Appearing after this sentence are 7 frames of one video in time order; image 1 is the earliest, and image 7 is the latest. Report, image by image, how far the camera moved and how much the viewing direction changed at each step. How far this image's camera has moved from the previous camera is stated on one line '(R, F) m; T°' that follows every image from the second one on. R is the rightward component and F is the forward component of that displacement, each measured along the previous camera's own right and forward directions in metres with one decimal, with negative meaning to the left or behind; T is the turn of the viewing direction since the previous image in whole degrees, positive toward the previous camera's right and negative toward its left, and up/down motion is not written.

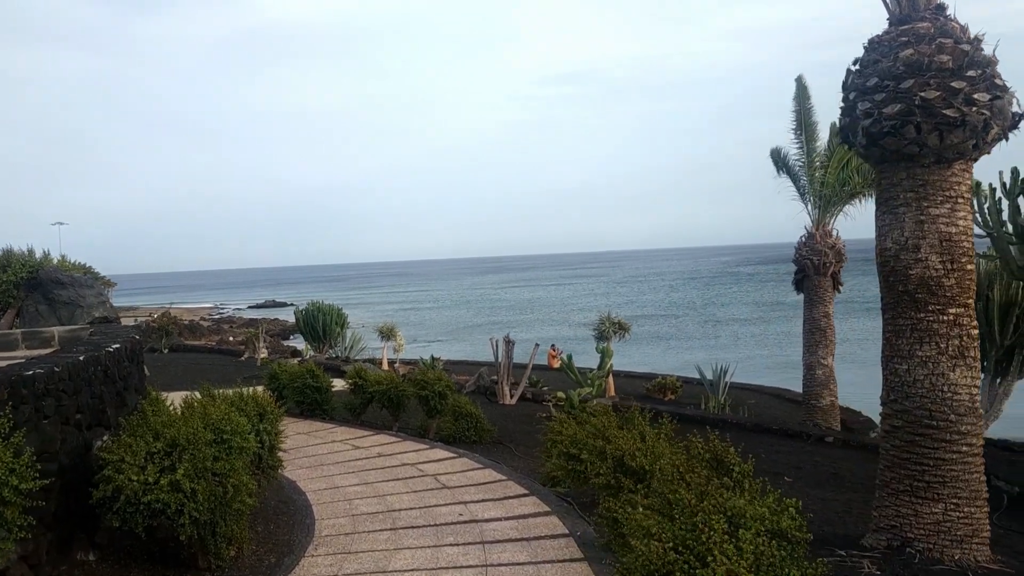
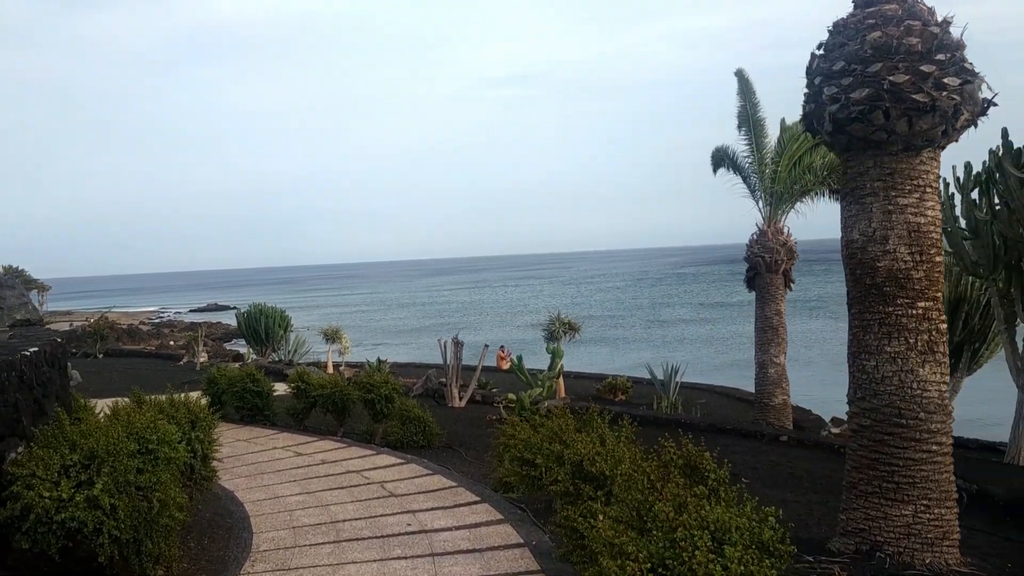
(0.0, +0.4) m; +4°
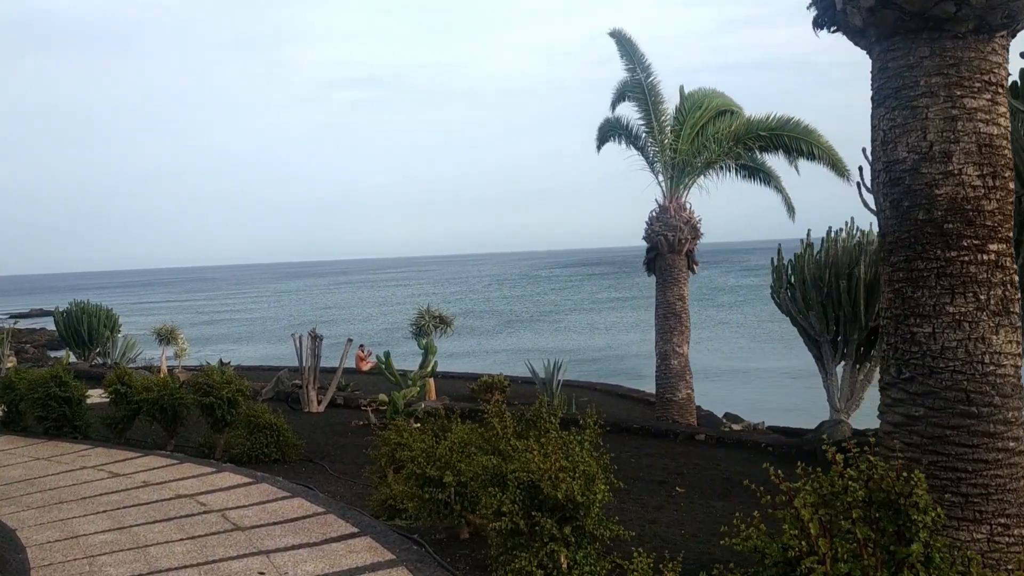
(-0.3, +1.9) m; +11°
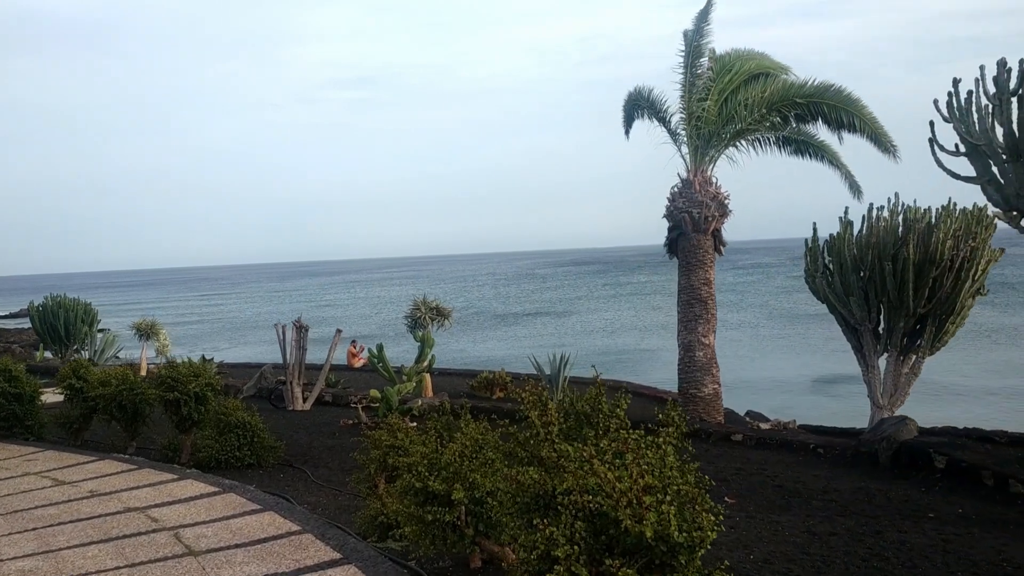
(-0.2, +1.2) m; 0°
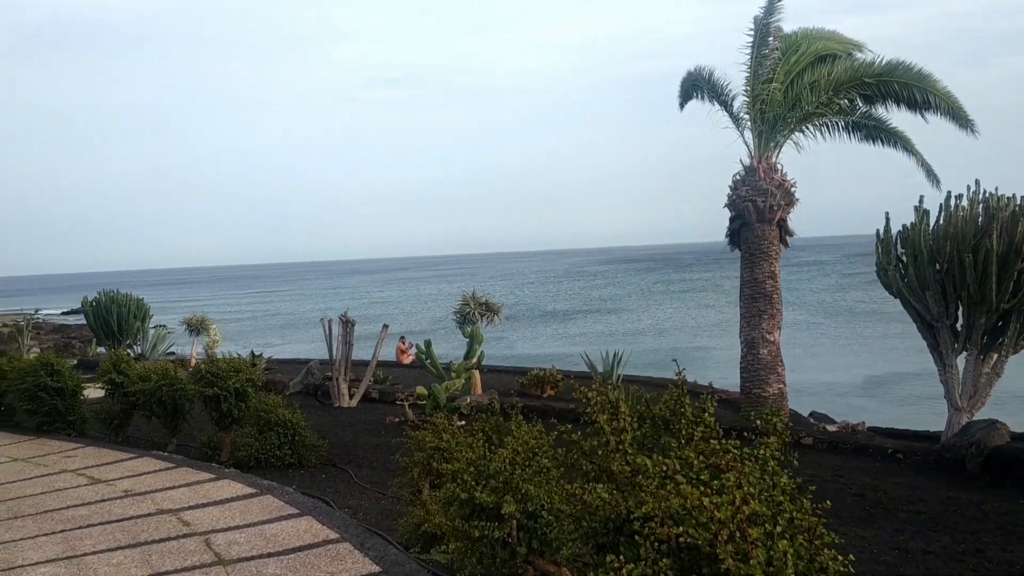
(0.0, +0.5) m; -4°
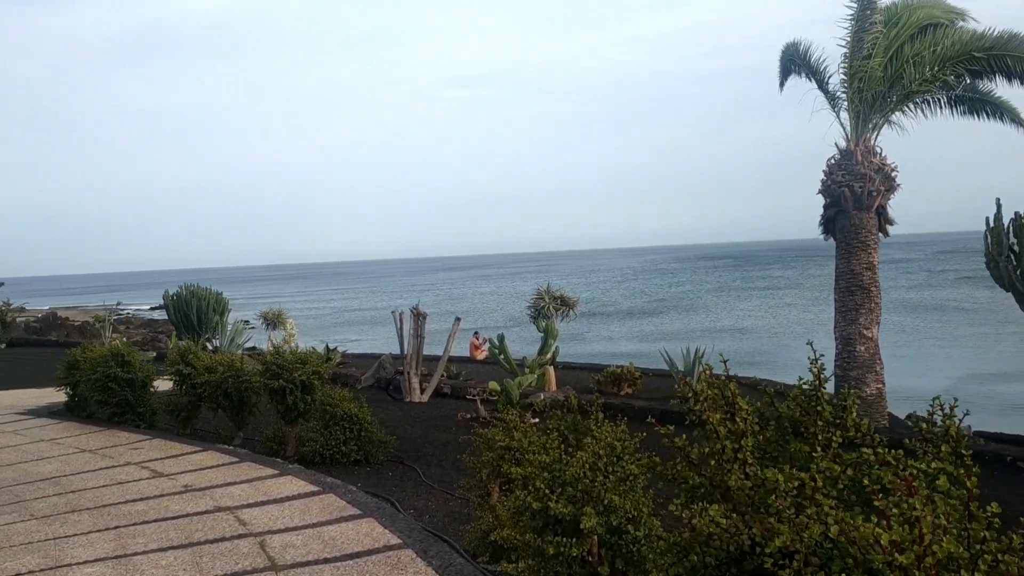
(0.0, +0.5) m; -6°
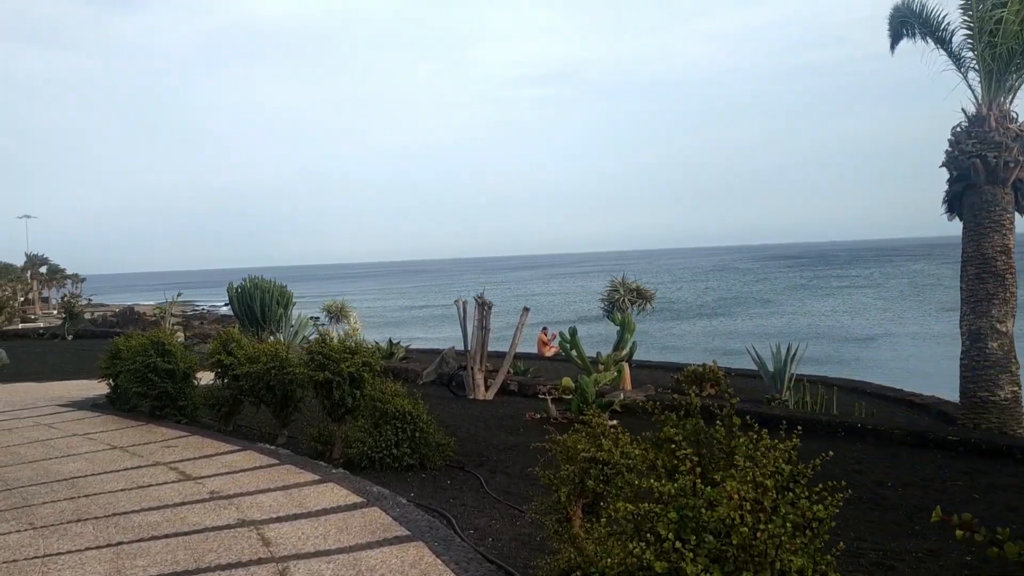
(-0.1, +1.0) m; -5°
